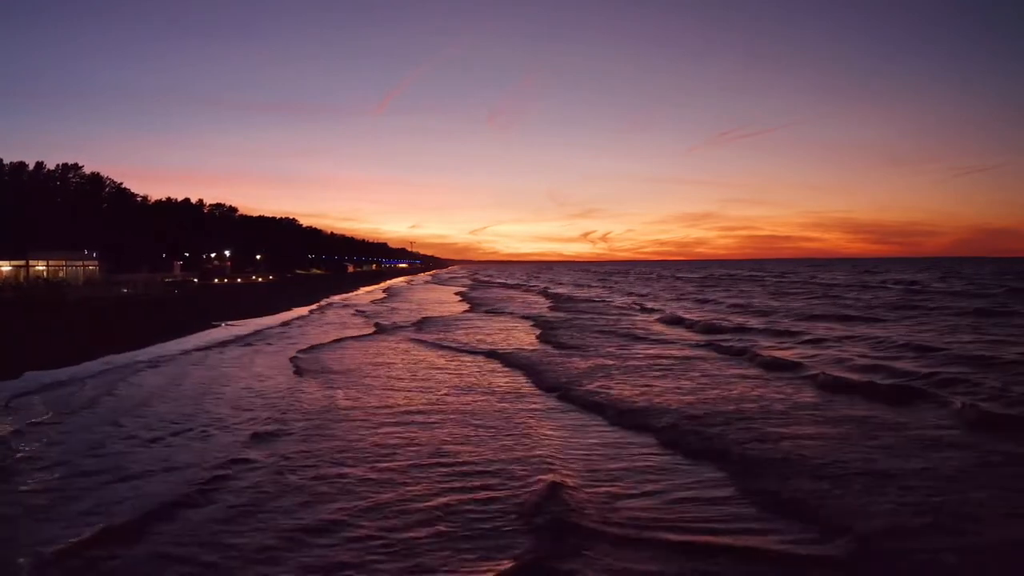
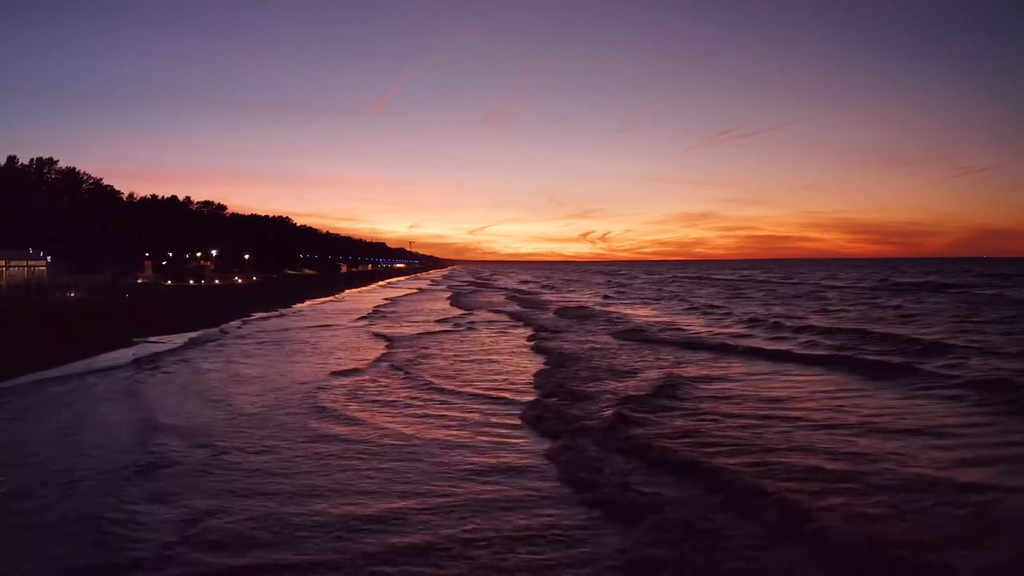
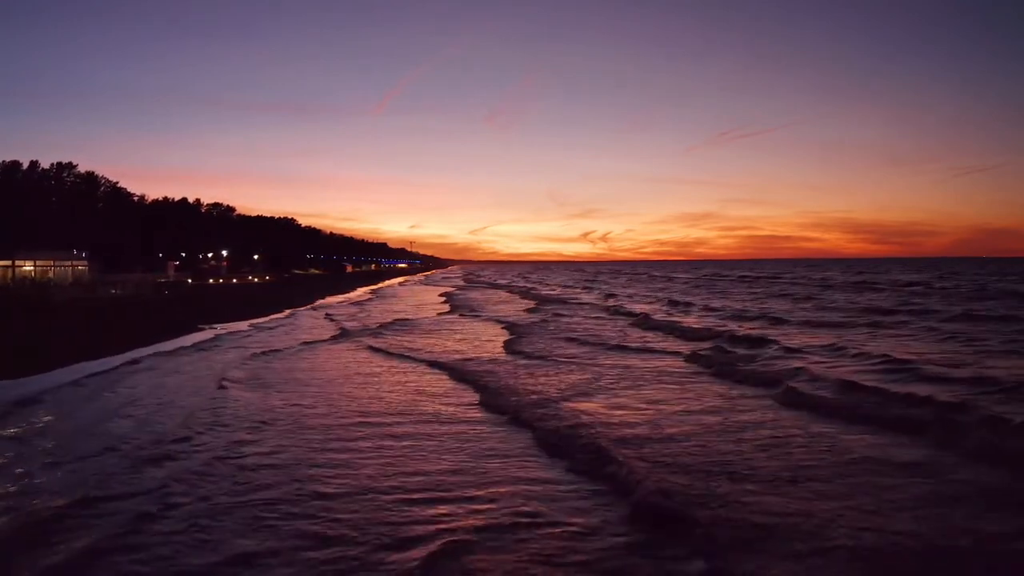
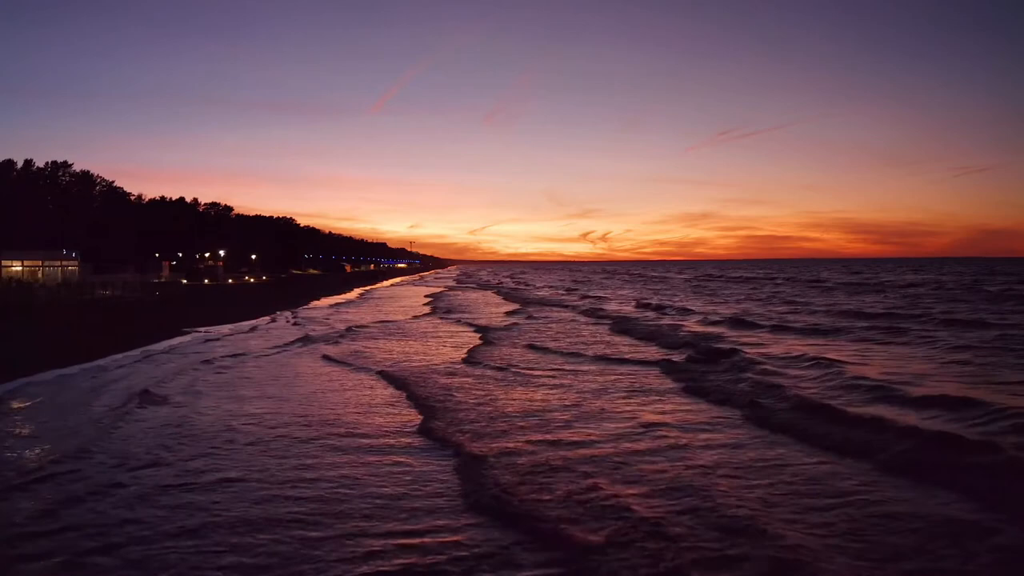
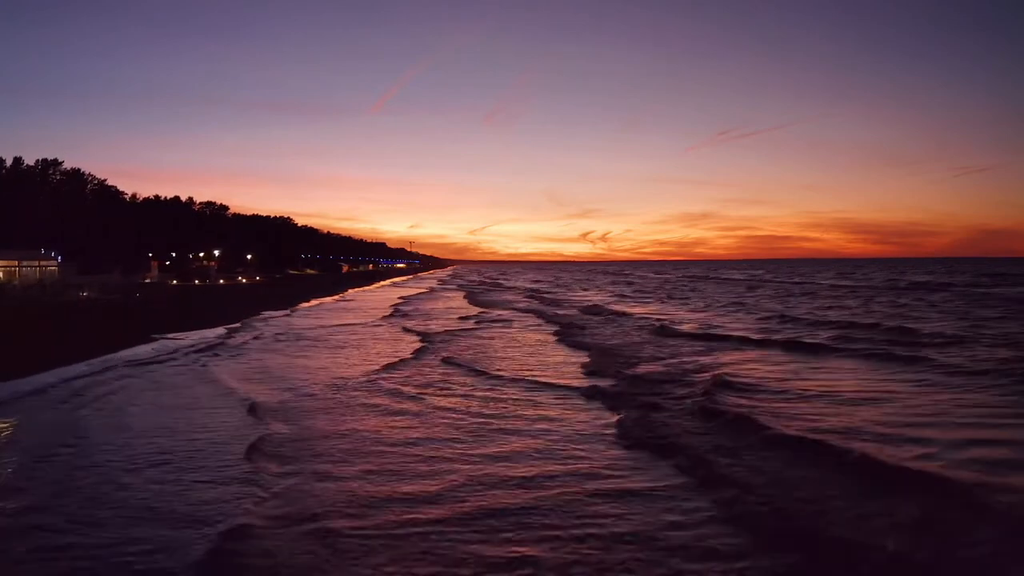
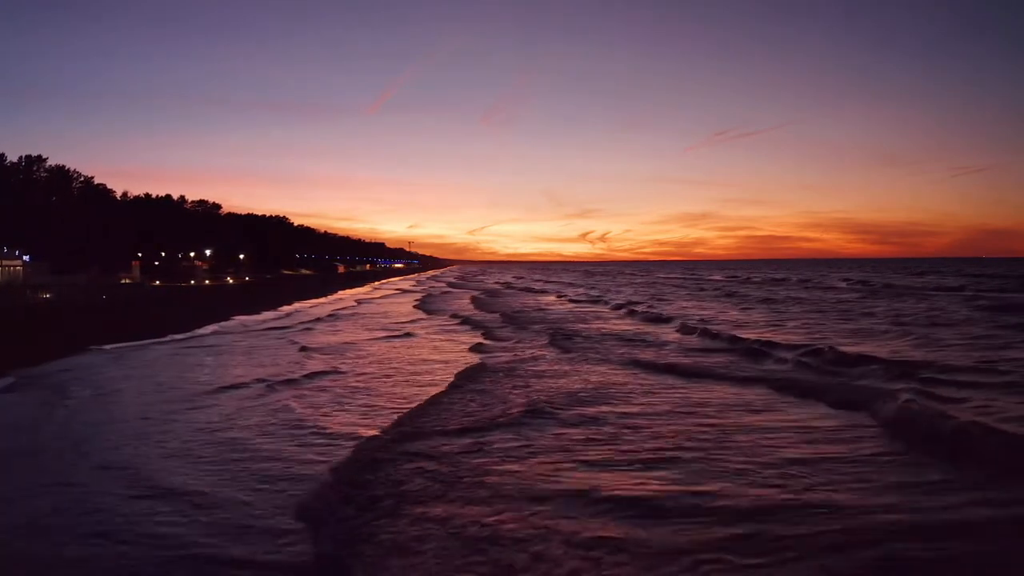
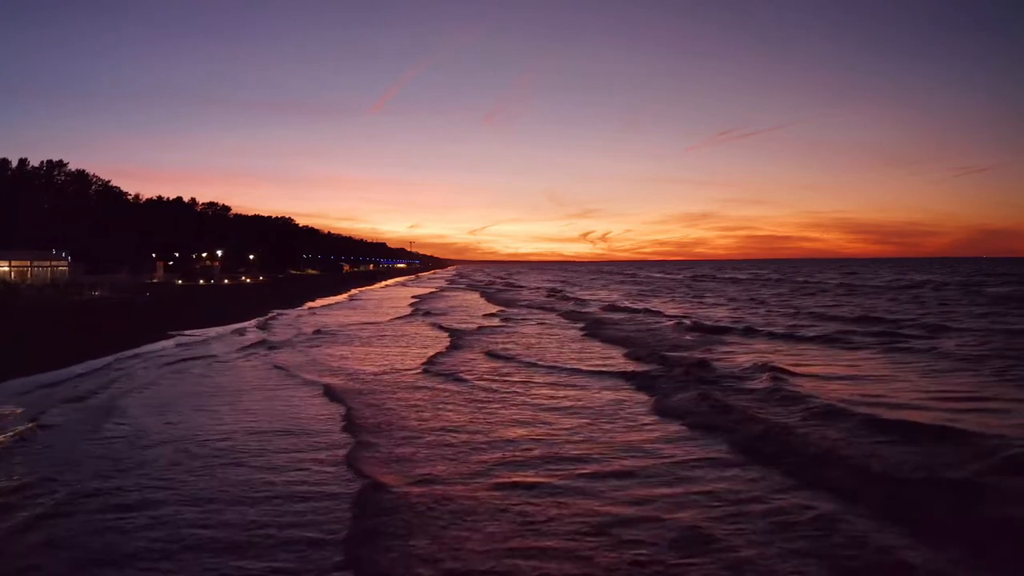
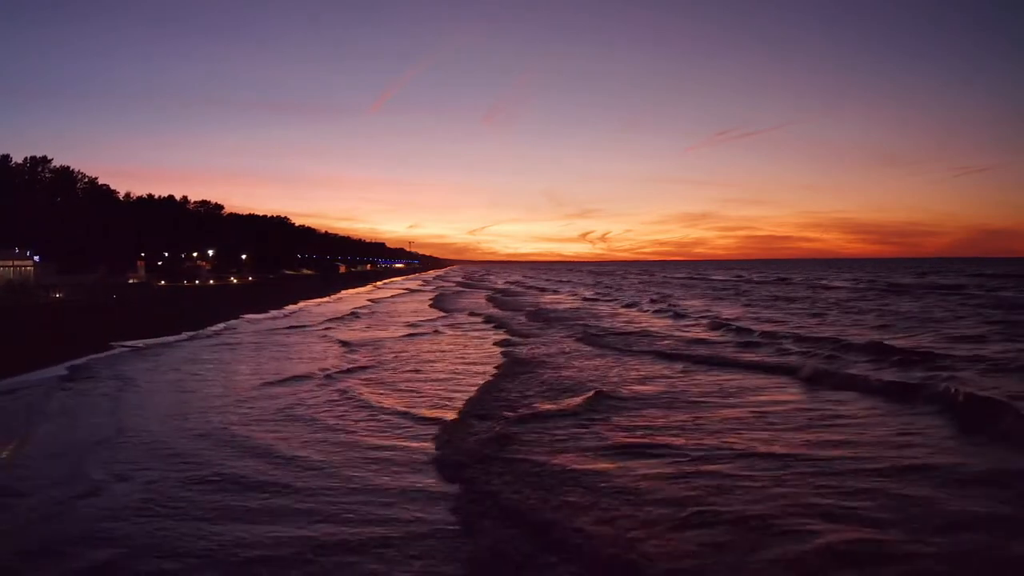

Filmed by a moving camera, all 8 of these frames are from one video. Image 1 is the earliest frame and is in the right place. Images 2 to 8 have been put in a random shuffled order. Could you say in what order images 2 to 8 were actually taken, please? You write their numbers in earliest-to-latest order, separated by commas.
3, 4, 7, 5, 2, 8, 6
